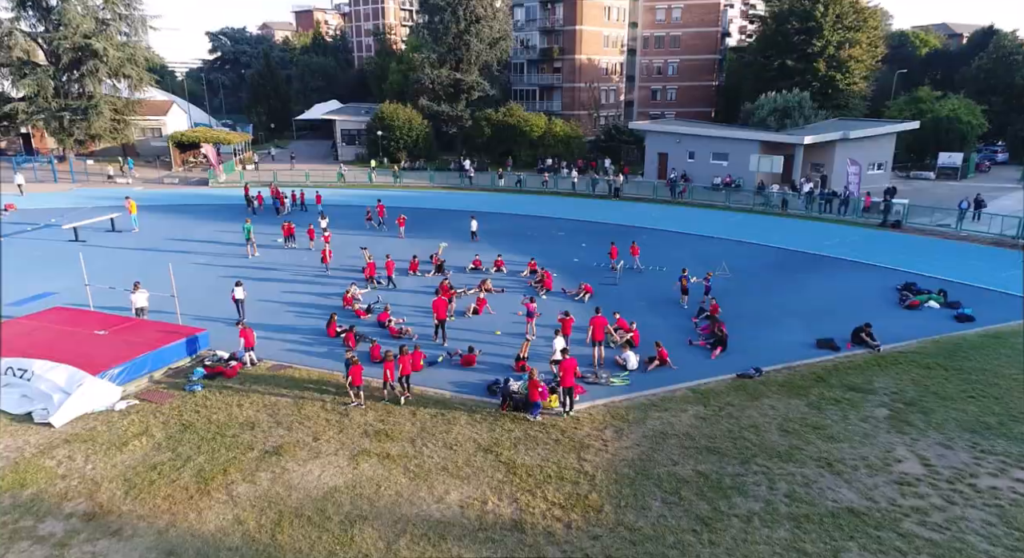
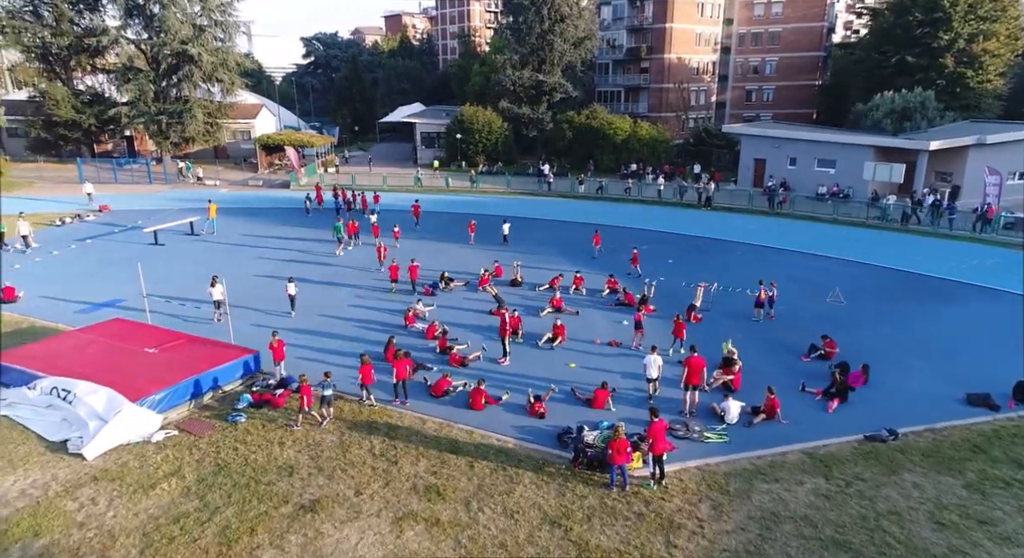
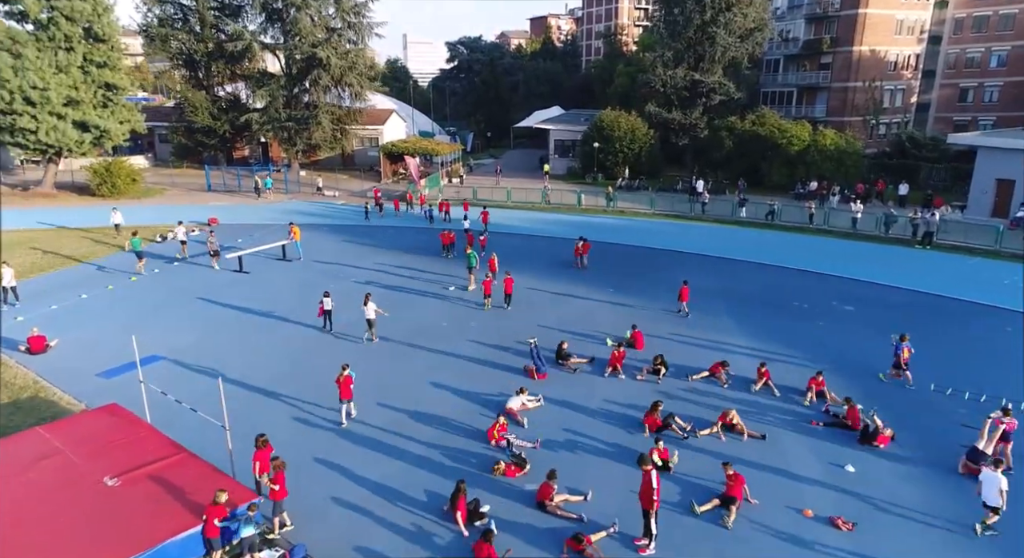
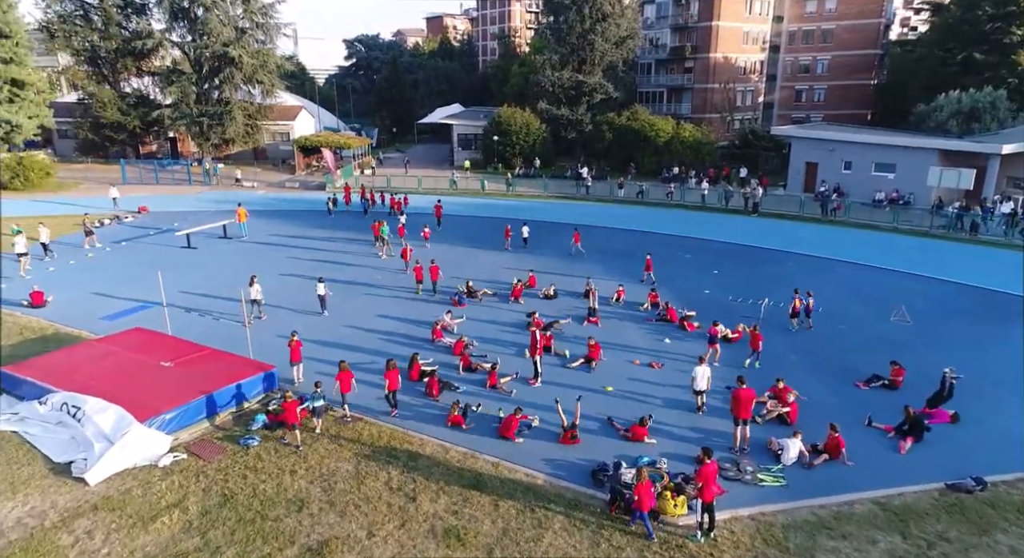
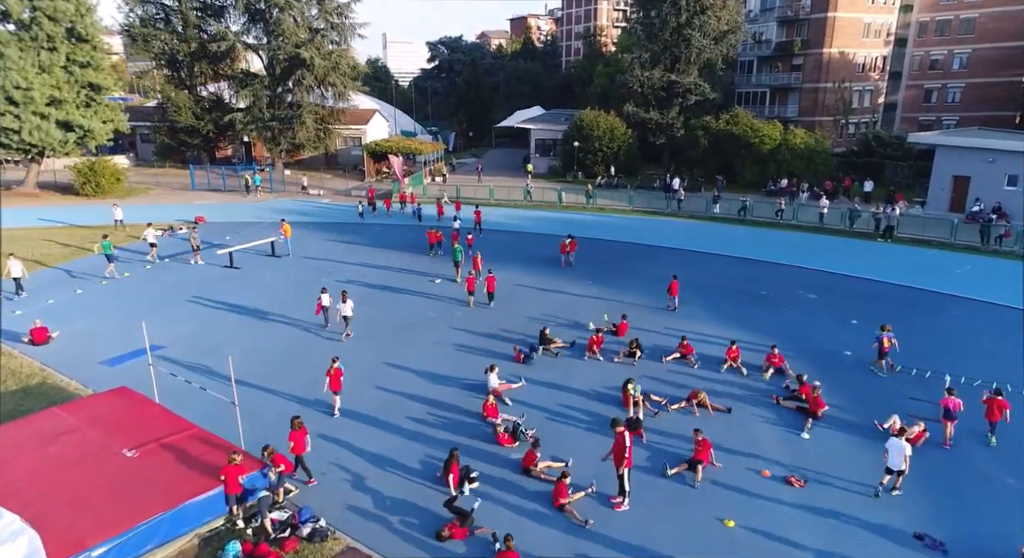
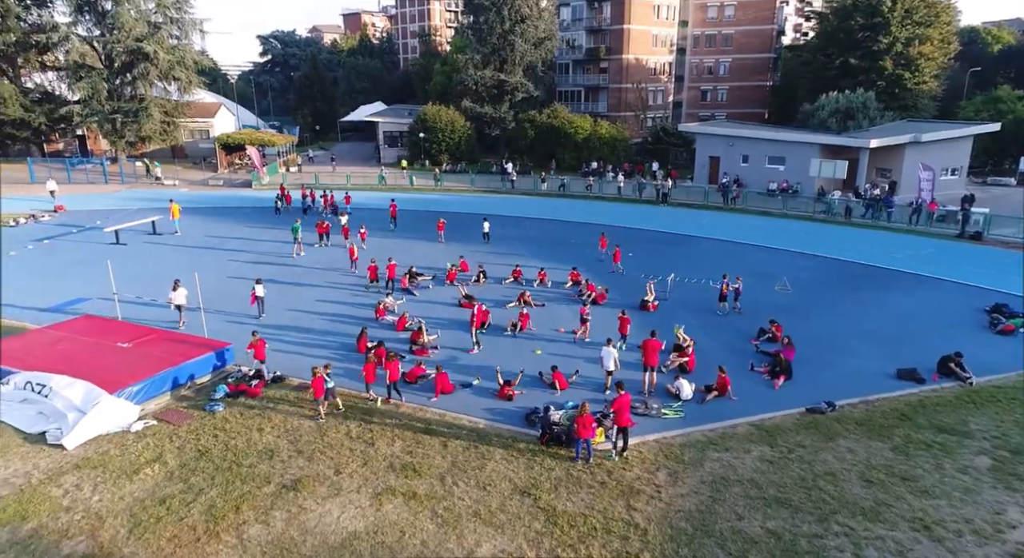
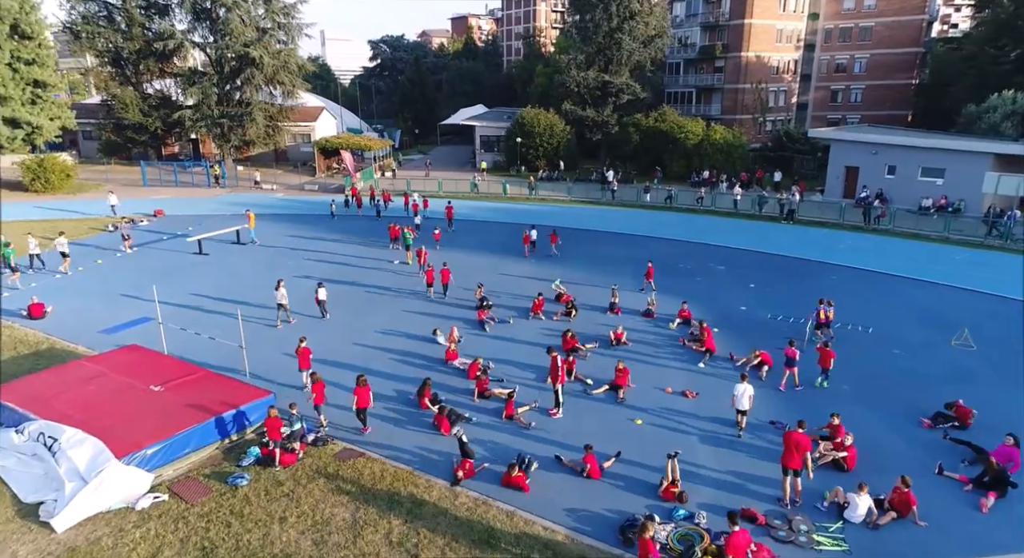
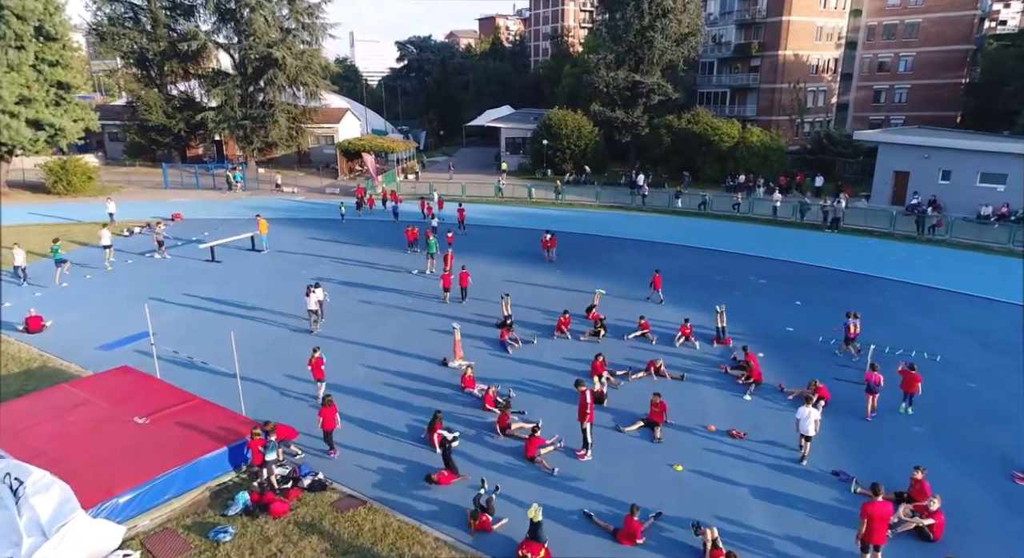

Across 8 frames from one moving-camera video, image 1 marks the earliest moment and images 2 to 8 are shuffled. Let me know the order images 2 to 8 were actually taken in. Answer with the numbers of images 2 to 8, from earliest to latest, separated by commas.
6, 2, 4, 7, 8, 5, 3
